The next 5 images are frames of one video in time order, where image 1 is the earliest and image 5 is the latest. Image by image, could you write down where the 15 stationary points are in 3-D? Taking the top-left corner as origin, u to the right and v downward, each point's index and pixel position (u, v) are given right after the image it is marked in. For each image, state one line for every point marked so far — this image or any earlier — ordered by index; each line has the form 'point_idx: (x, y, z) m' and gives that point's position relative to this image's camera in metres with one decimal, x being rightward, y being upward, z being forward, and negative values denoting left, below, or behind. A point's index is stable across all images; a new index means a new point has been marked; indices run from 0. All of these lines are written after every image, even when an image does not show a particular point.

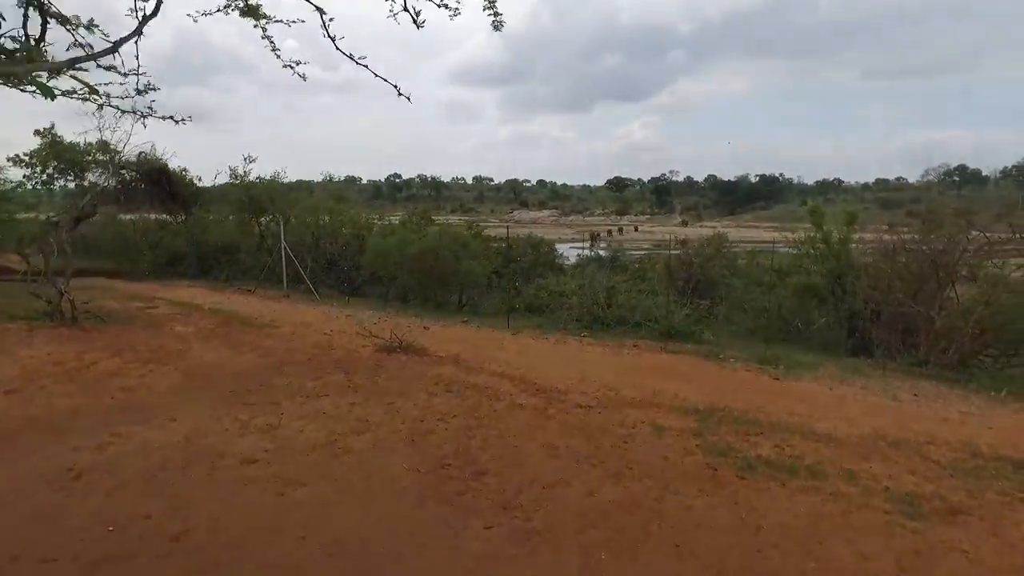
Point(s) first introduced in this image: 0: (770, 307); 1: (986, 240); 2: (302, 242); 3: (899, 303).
0: (+5.5, -0.4, +14.5) m
1: (+7.4, +0.7, +11.3) m
2: (-5.5, +1.2, +19.2) m
3: (+6.6, -0.2, +12.3) m
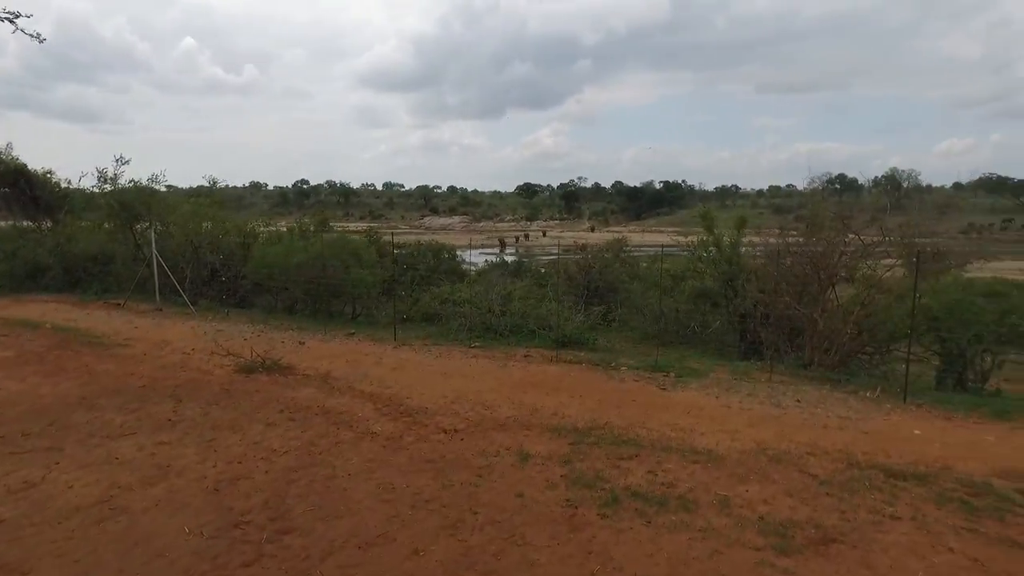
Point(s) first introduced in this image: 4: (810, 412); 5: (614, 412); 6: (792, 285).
0: (+3.3, -0.5, +14.4) m
1: (+5.6, +0.7, +11.4) m
2: (-8.2, +0.9, +17.7) m
3: (+4.7, -0.3, +12.4) m
4: (+3.1, -1.3, +7.7) m
5: (+1.0, -1.3, +7.4) m
6: (+4.7, 0.0, +12.3) m
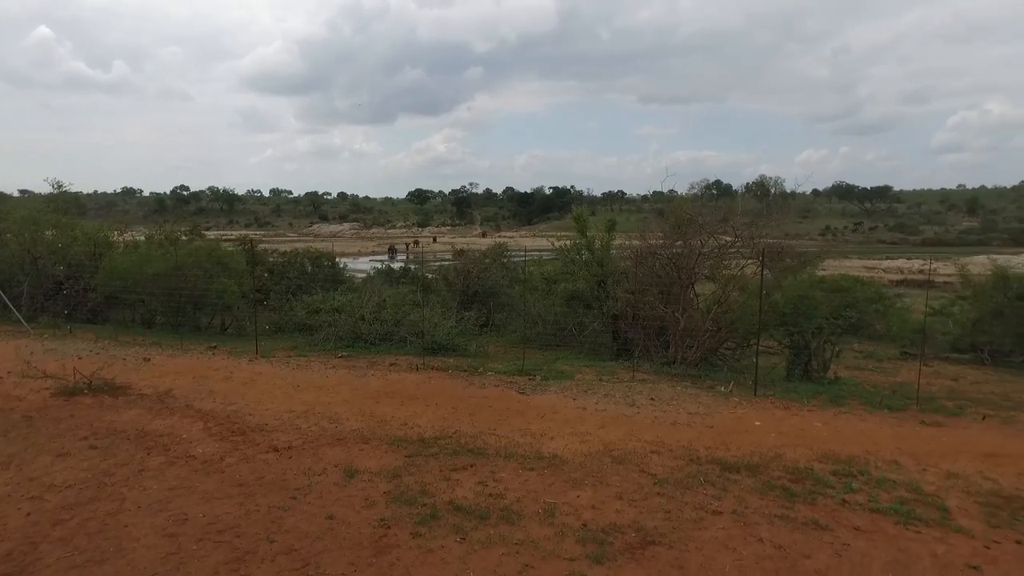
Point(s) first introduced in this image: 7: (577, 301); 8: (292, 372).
0: (+0.7, -0.5, +14.5) m
1: (+3.4, +0.7, +11.9) m
2: (-11.1, +0.6, +16.0) m
3: (+2.4, -0.3, +12.6) m
4: (+1.6, -1.3, +7.8) m
5: (-0.5, -1.3, +7.2) m
6: (+2.5, 0.0, +12.6) m
7: (+1.4, -0.3, +14.4) m
8: (-3.2, -1.2, +10.4) m
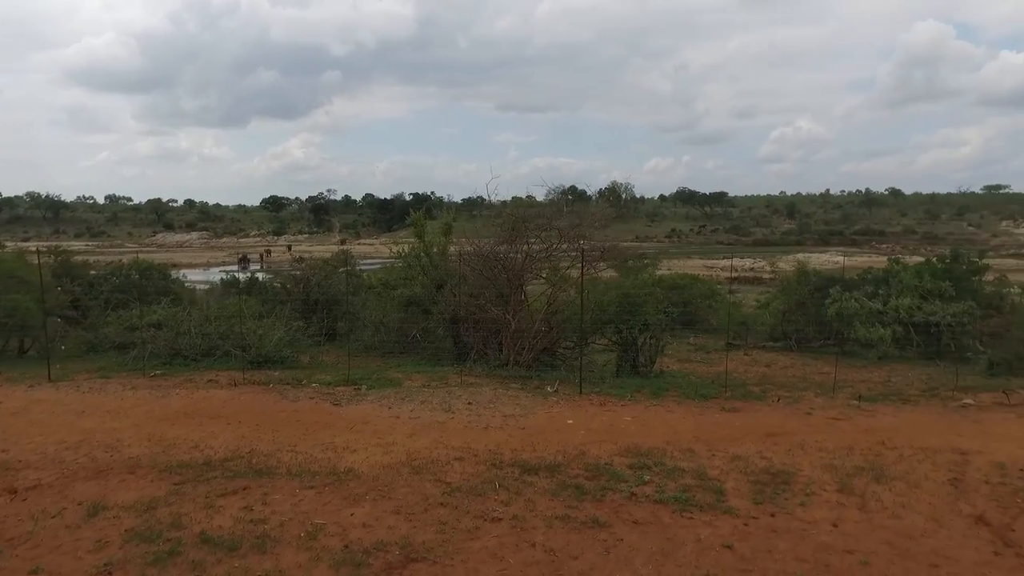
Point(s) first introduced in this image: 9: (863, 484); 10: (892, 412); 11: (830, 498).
0: (-2.5, -0.6, +14.1) m
1: (+0.6, +0.7, +12.0) m
2: (-14.5, +0.1, +13.3) m
3: (-0.6, -0.4, +12.6) m
4: (-0.4, -1.3, +7.7) m
5: (-2.3, -1.4, +6.7) m
6: (-0.5, 0.0, +12.5) m
7: (-1.9, -0.4, +14.1) m
8: (-5.6, -1.4, +9.3) m
9: (+2.5, -1.4, +5.2) m
10: (+4.3, -1.4, +8.4) m
11: (+2.1, -1.4, +4.9) m
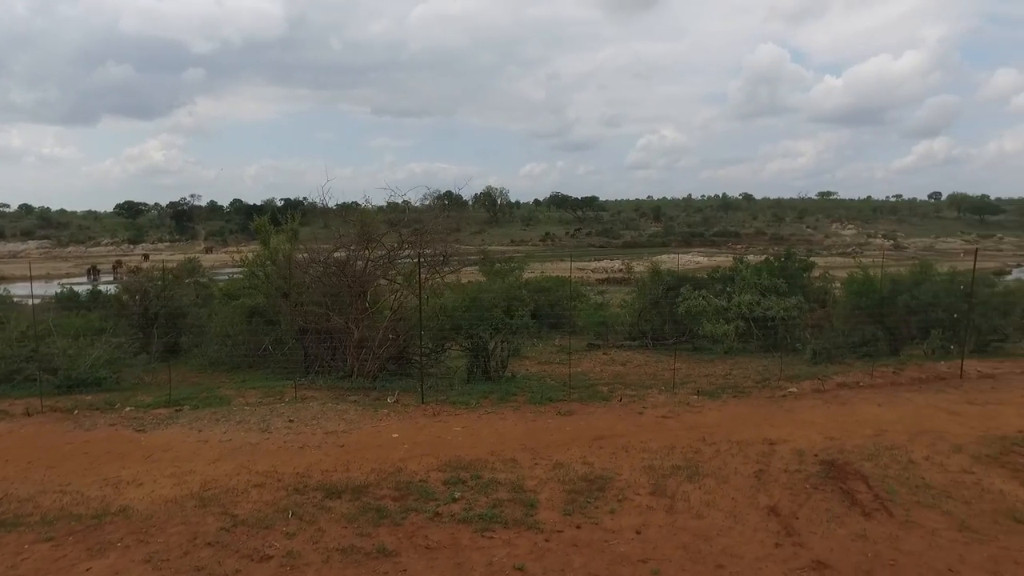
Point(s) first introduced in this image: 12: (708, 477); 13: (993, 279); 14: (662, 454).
0: (-5.3, -0.8, +13.0) m
1: (-2.0, +0.6, +11.6) m
2: (-17.0, -0.4, +10.3) m
3: (-3.2, -0.5, +11.9) m
4: (-2.1, -1.4, +7.1) m
5: (-3.8, -1.5, +5.9) m
6: (-3.1, -0.1, +11.9) m
7: (-4.7, -0.5, +13.2) m
8: (-7.5, -1.6, +7.9) m
9: (+1.2, -1.4, +5.2) m
10: (+2.4, -1.4, +8.6) m
11: (+0.8, -1.4, +4.8) m
12: (+1.4, -1.4, +5.3) m
13: (+9.5, +0.2, +14.4) m
14: (+1.3, -1.4, +6.1) m
